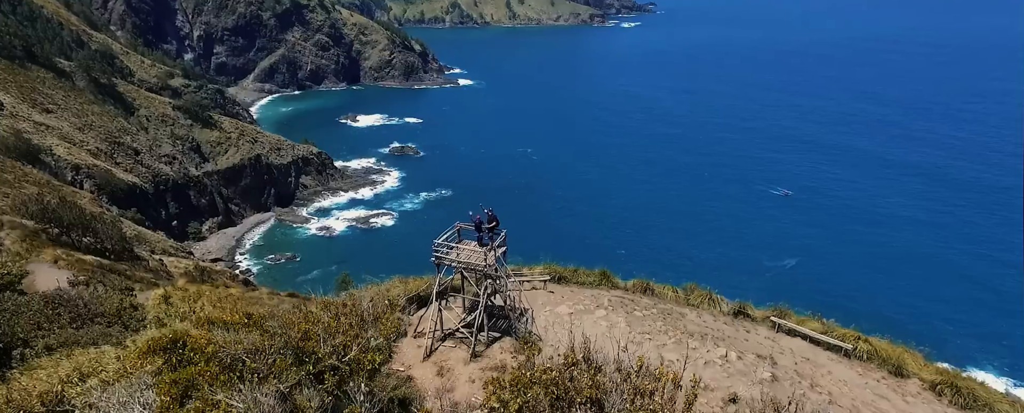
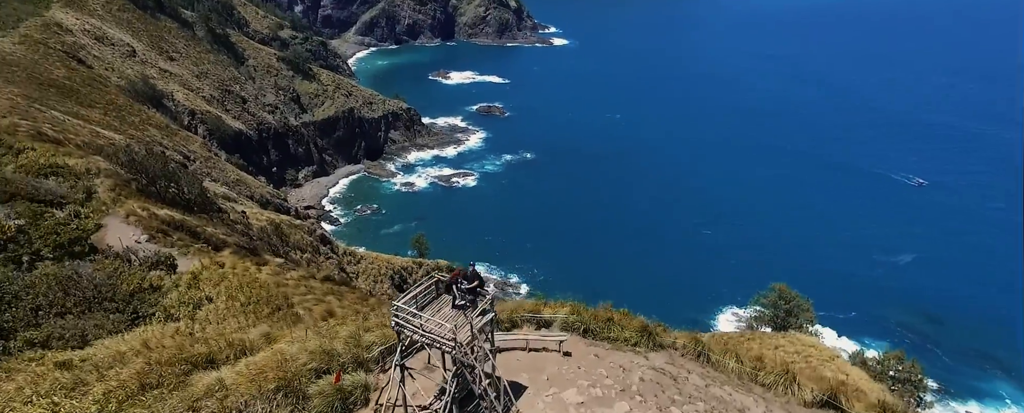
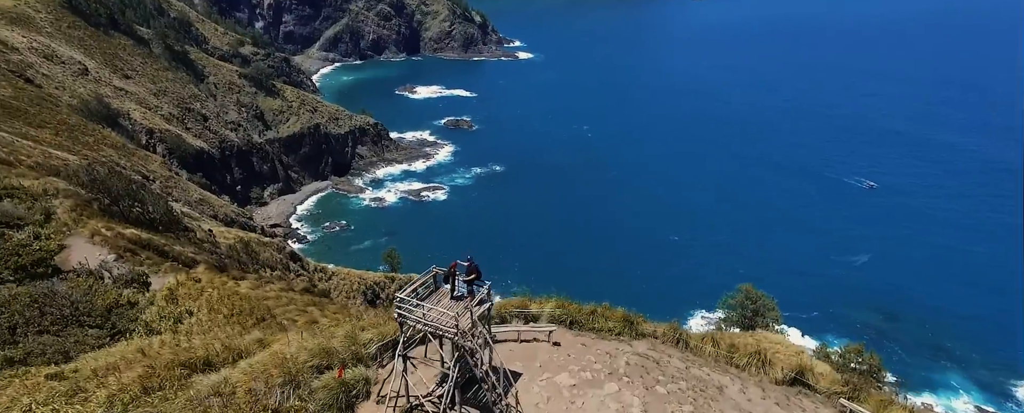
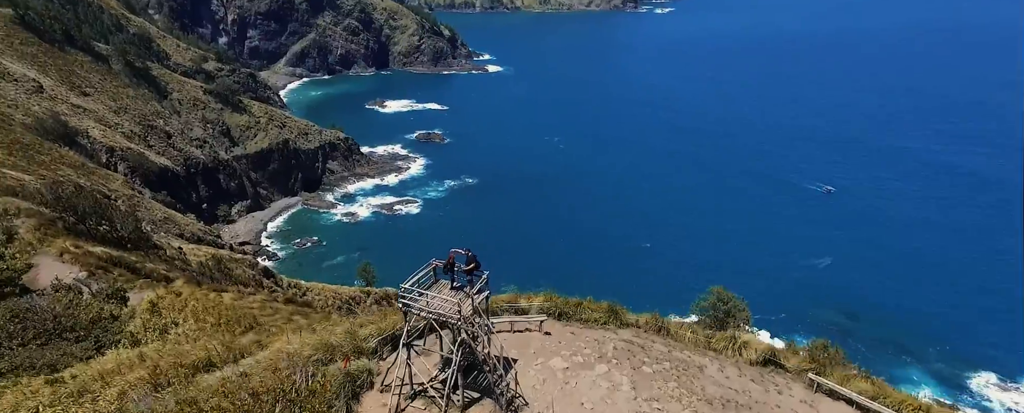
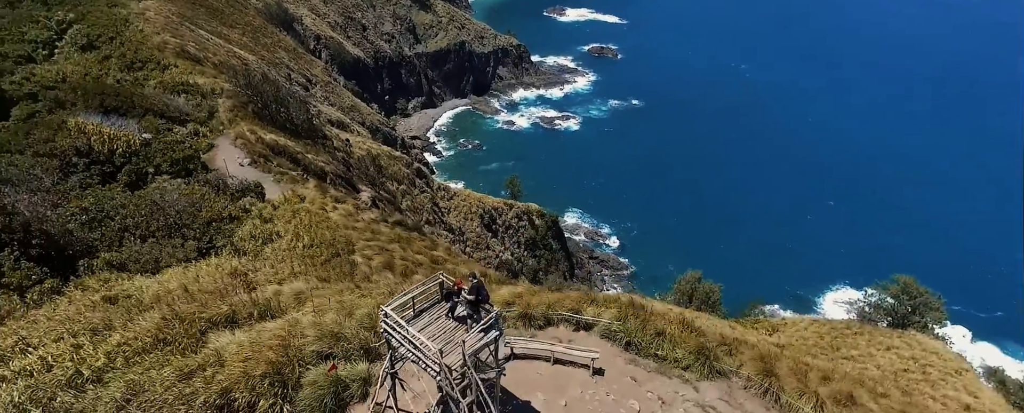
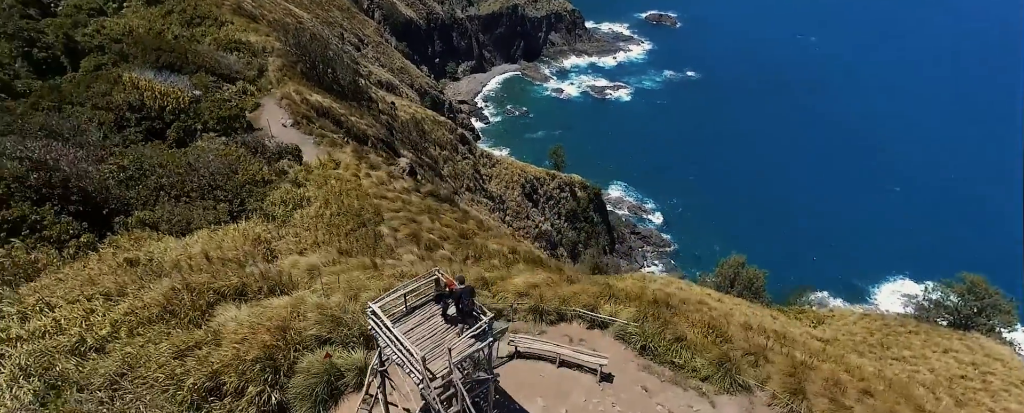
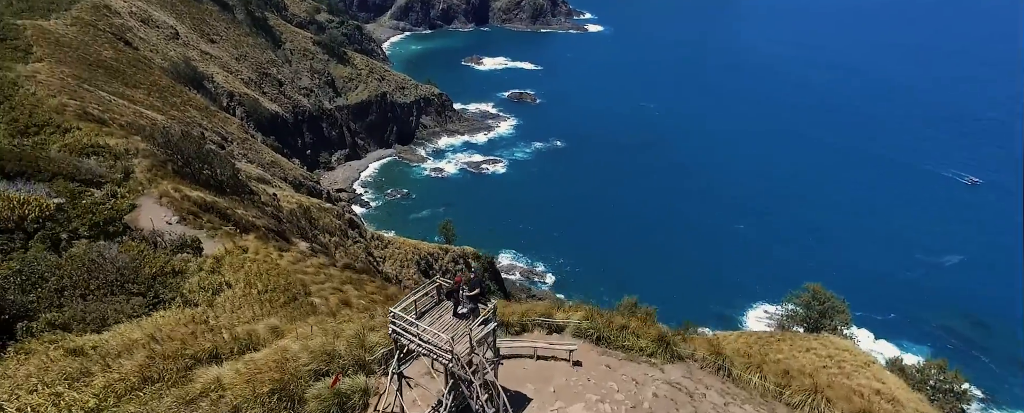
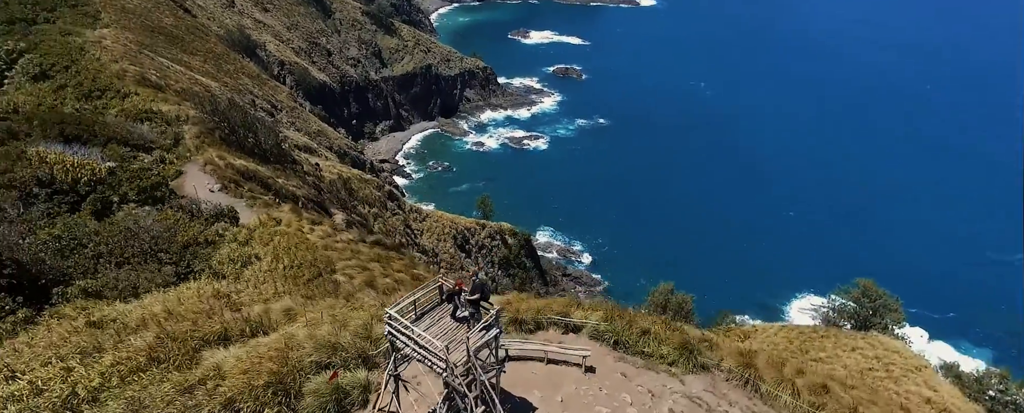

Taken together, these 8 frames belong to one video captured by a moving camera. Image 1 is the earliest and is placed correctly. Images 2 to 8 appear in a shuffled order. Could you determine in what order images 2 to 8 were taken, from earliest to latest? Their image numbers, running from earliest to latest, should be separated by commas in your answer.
4, 3, 2, 7, 8, 5, 6
